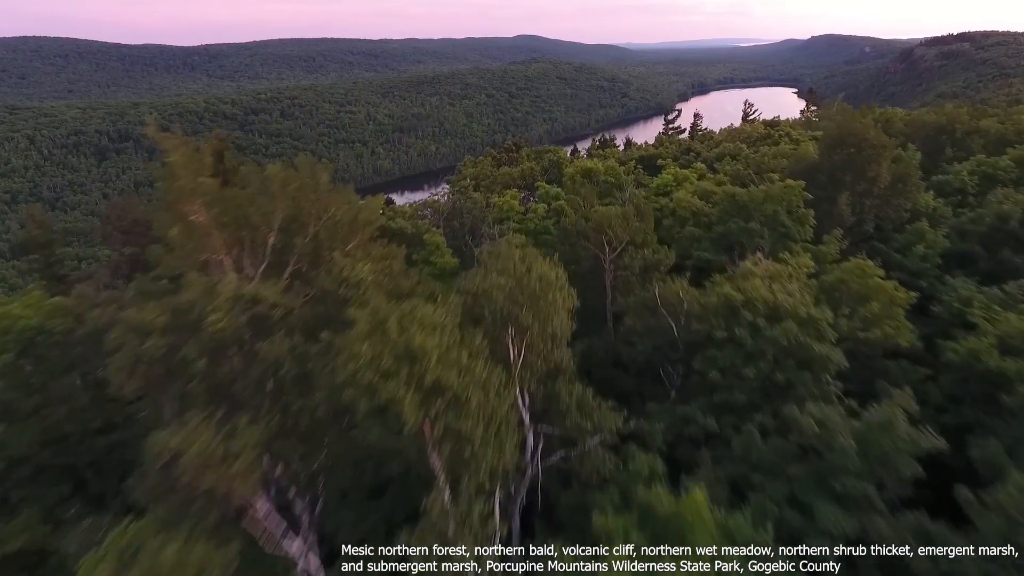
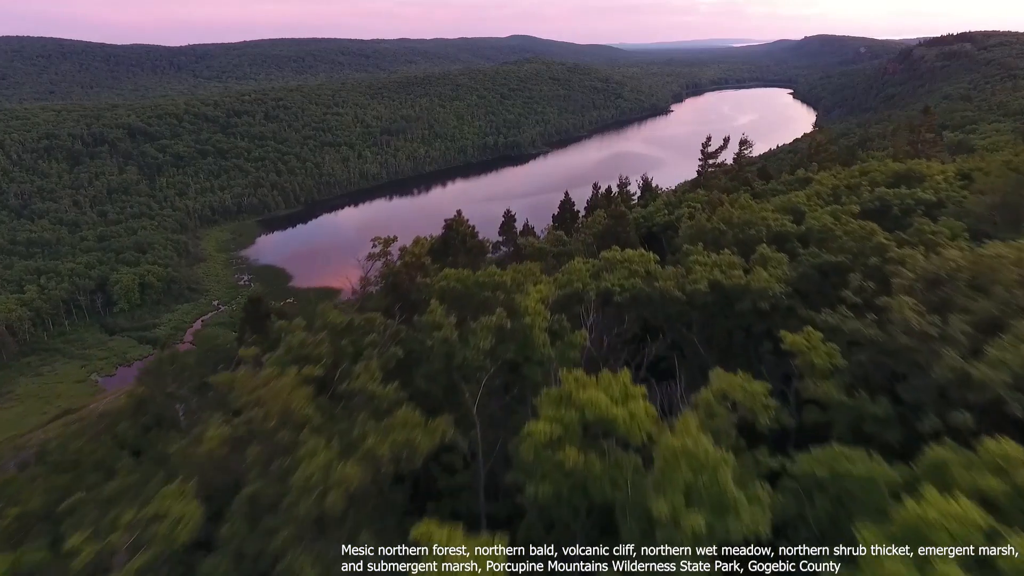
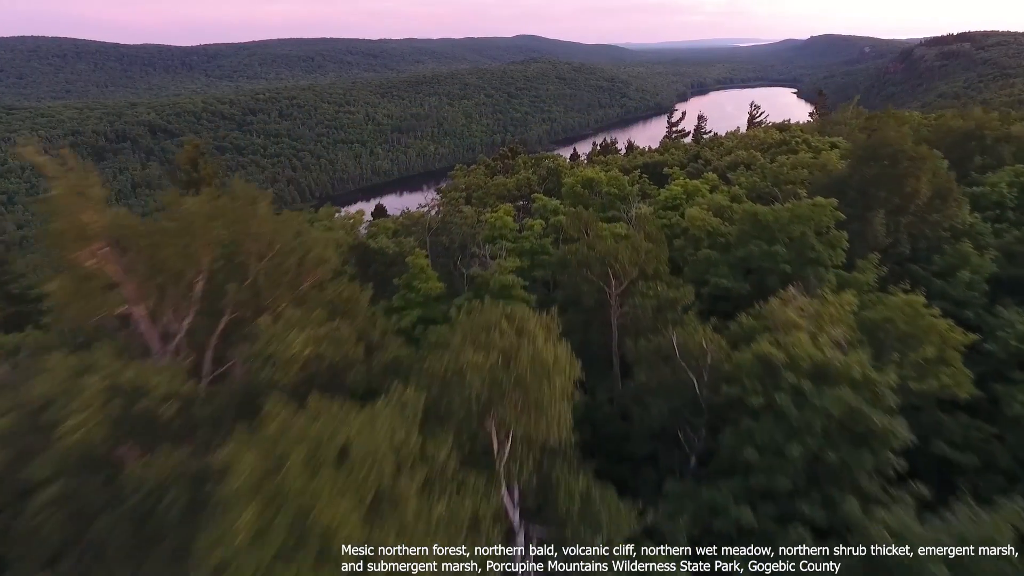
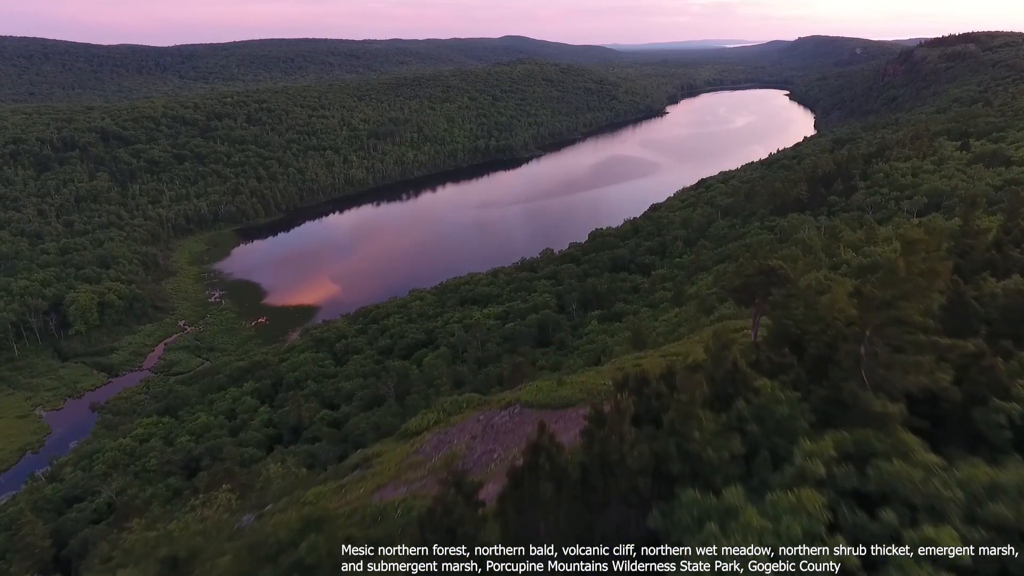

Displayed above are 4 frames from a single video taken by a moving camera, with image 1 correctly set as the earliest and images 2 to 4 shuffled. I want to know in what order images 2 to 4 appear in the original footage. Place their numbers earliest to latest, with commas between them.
3, 2, 4
